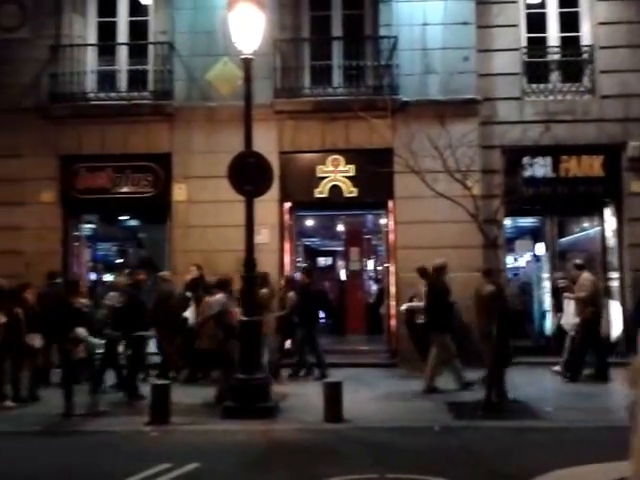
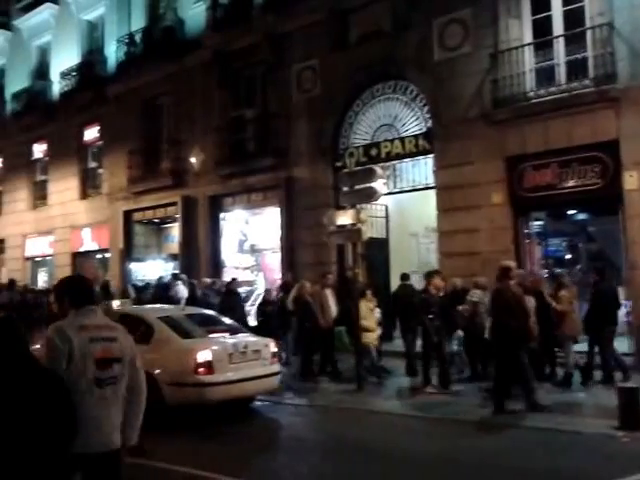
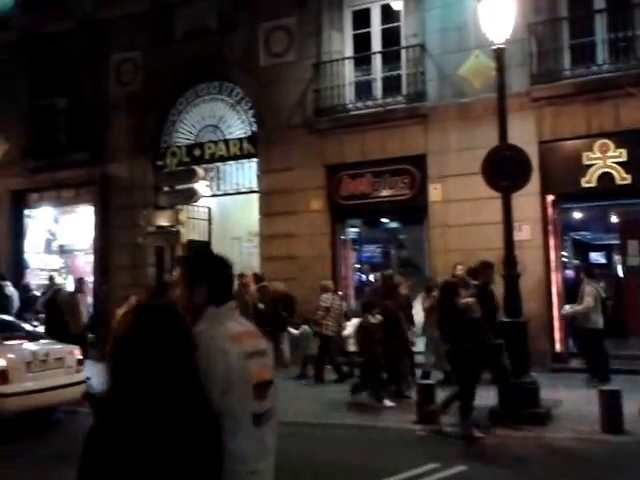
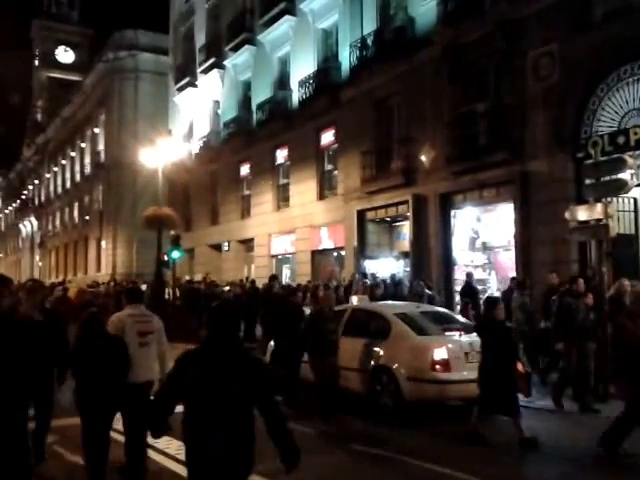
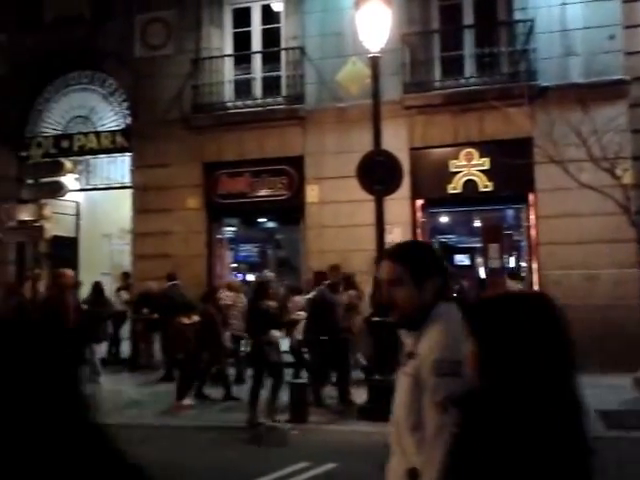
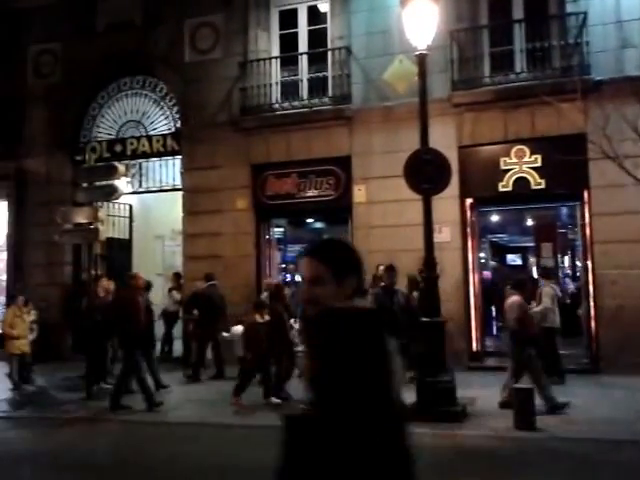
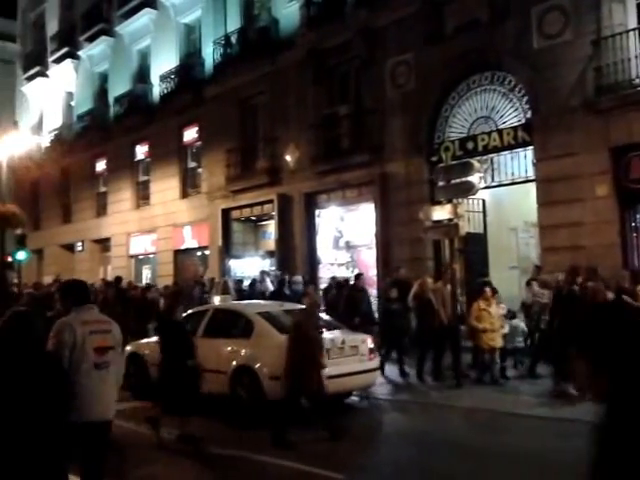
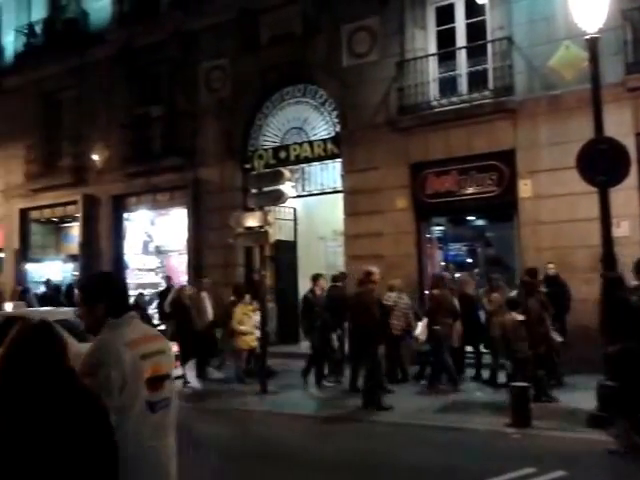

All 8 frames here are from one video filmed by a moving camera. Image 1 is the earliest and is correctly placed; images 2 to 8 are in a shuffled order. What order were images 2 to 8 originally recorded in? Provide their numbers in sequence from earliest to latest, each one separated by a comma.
5, 6, 3, 8, 2, 7, 4
